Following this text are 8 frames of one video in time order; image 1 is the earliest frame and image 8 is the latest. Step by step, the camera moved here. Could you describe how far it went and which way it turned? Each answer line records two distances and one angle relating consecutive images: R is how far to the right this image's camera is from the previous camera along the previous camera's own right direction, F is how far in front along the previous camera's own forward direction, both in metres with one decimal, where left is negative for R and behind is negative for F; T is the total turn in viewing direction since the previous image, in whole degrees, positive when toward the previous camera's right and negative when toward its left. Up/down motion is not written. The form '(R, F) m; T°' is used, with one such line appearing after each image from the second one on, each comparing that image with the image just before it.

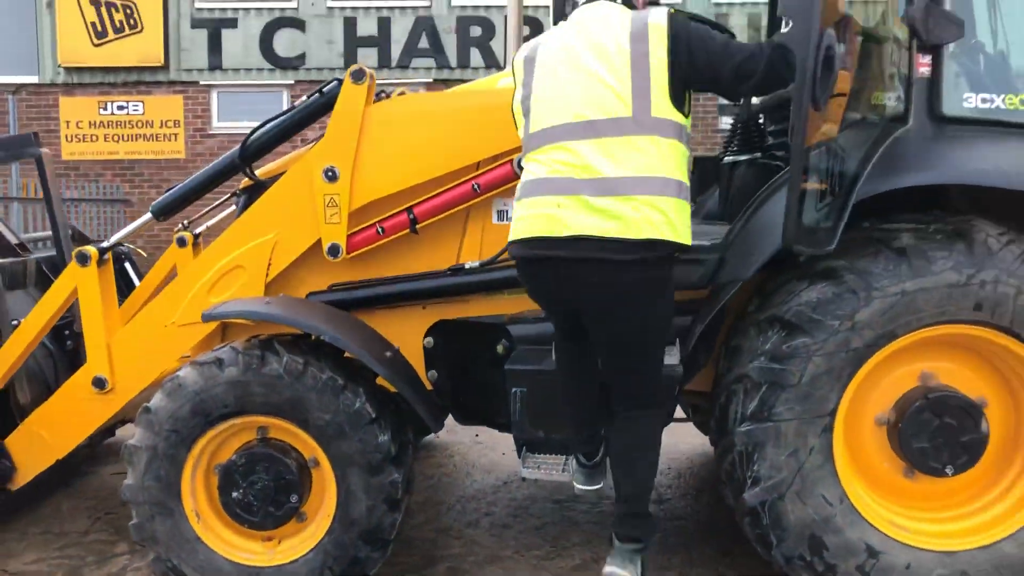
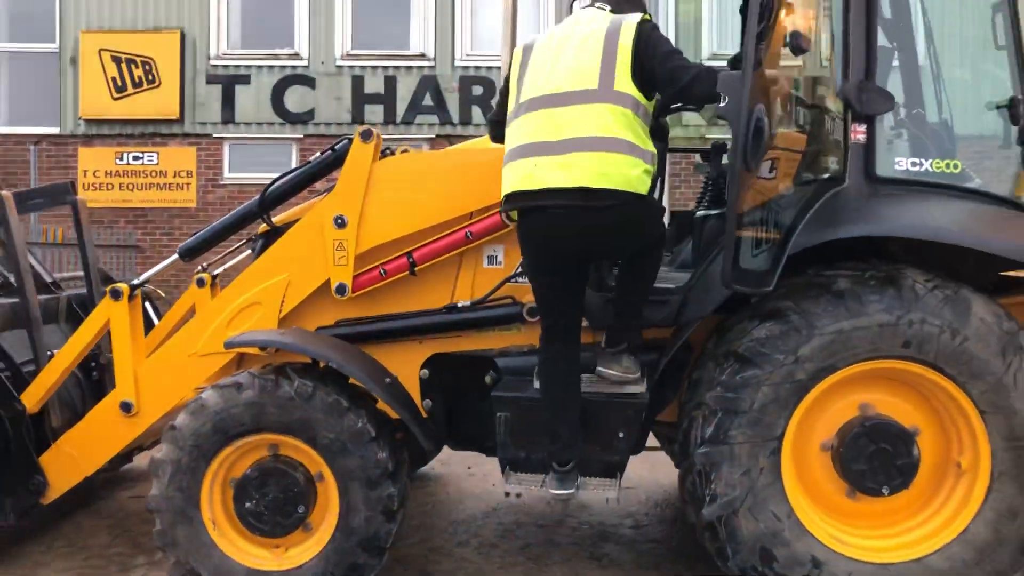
(0.0, -0.3) m; 0°
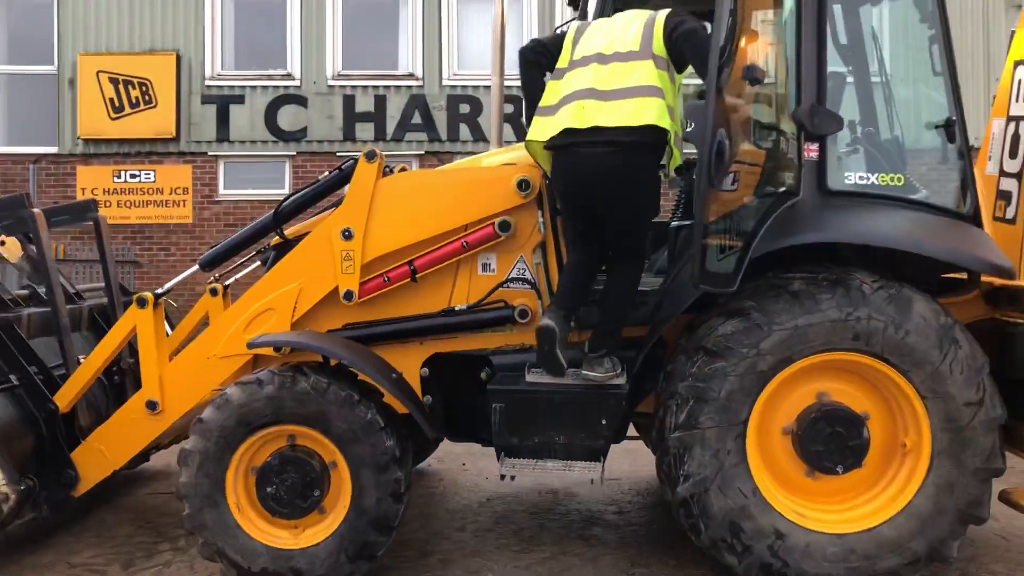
(0.0, -0.3) m; +1°
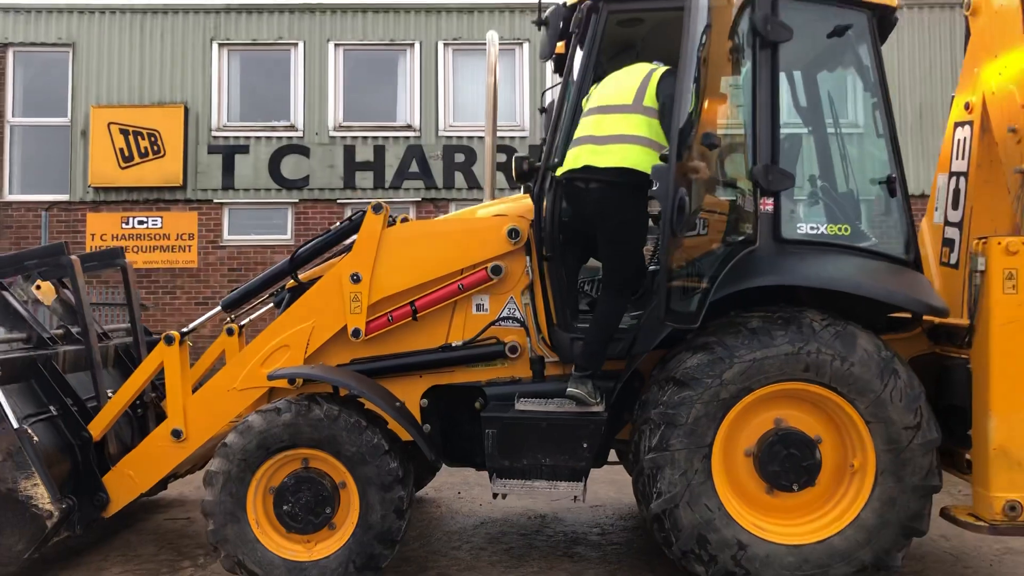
(0.0, -0.3) m; 0°
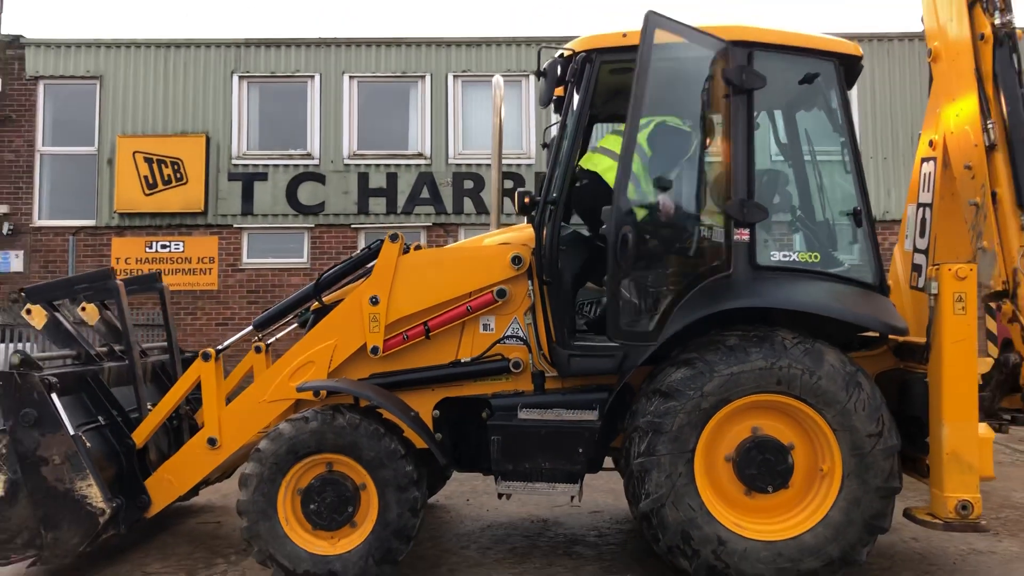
(0.0, -0.3) m; -1°
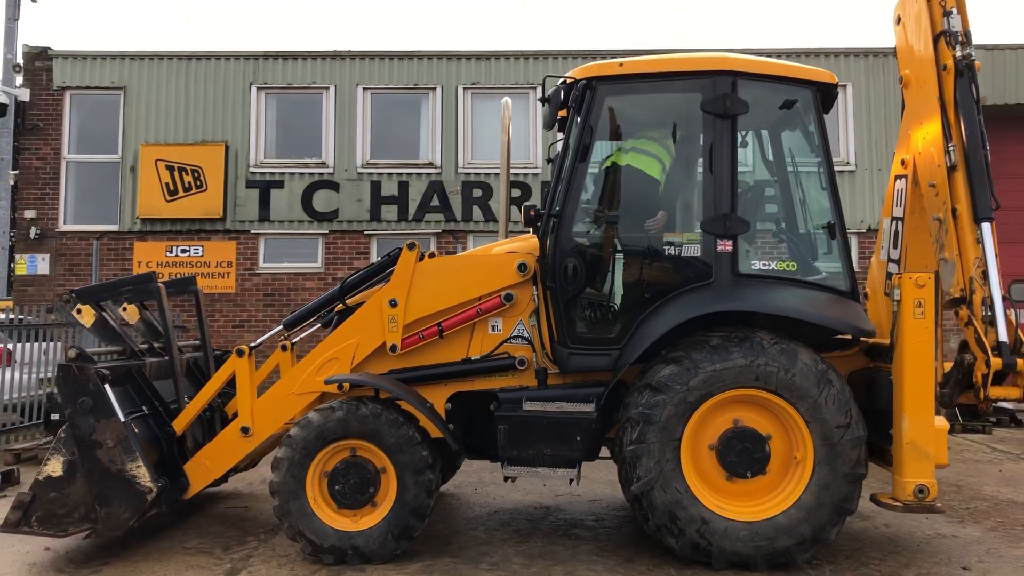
(0.0, -0.4) m; 0°
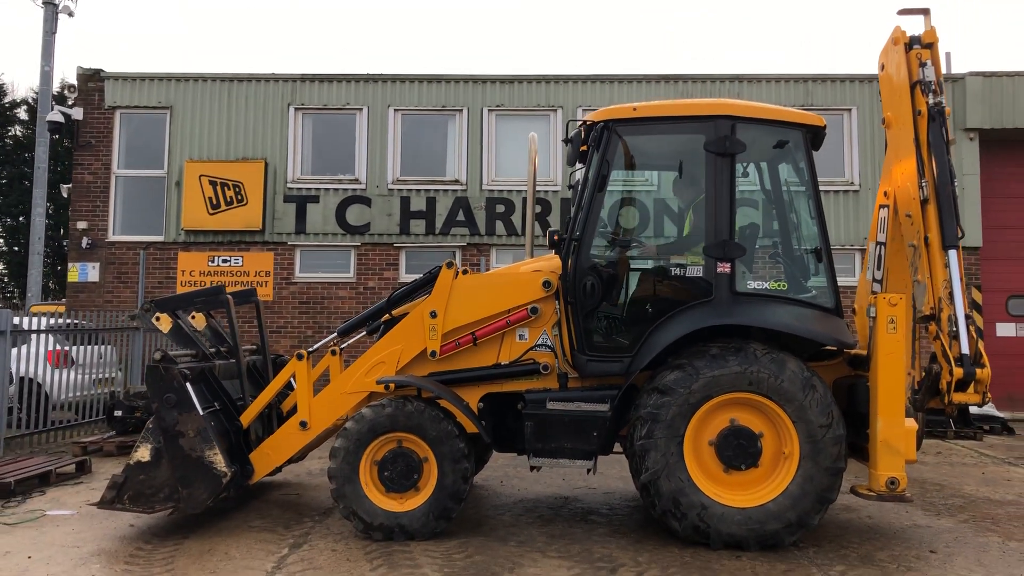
(0.0, -0.5) m; -1°
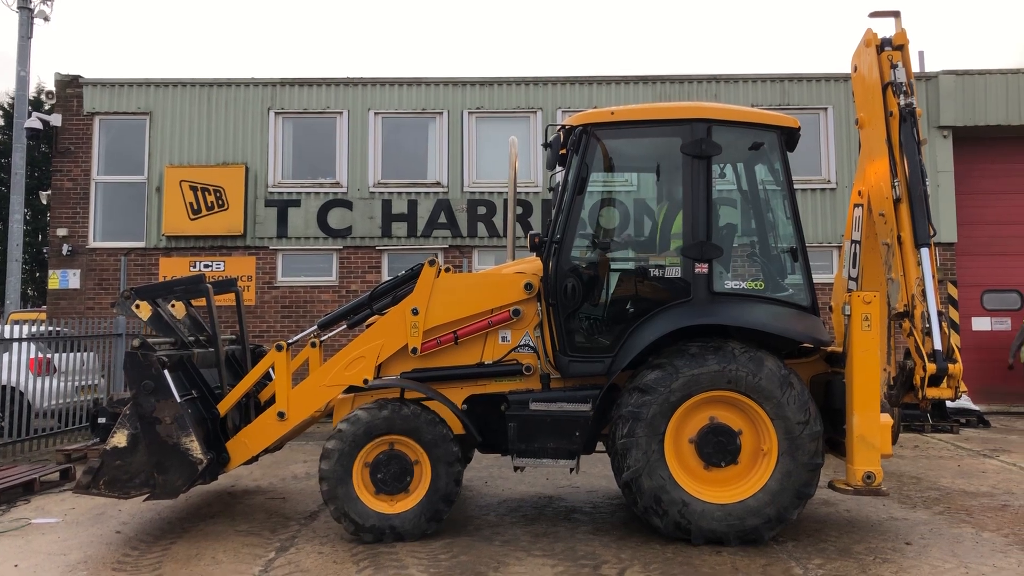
(0.0, -0.1) m; +1°
